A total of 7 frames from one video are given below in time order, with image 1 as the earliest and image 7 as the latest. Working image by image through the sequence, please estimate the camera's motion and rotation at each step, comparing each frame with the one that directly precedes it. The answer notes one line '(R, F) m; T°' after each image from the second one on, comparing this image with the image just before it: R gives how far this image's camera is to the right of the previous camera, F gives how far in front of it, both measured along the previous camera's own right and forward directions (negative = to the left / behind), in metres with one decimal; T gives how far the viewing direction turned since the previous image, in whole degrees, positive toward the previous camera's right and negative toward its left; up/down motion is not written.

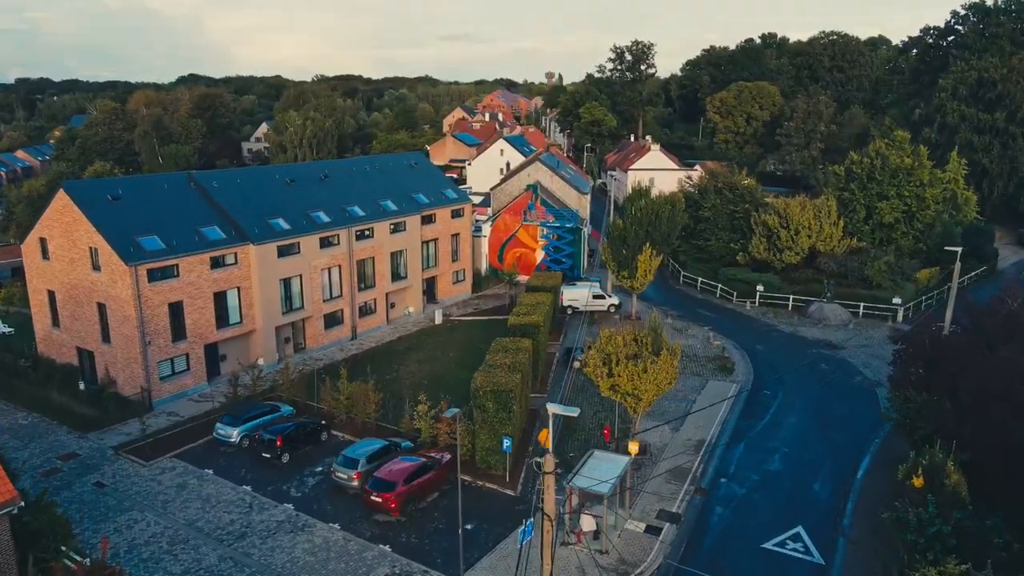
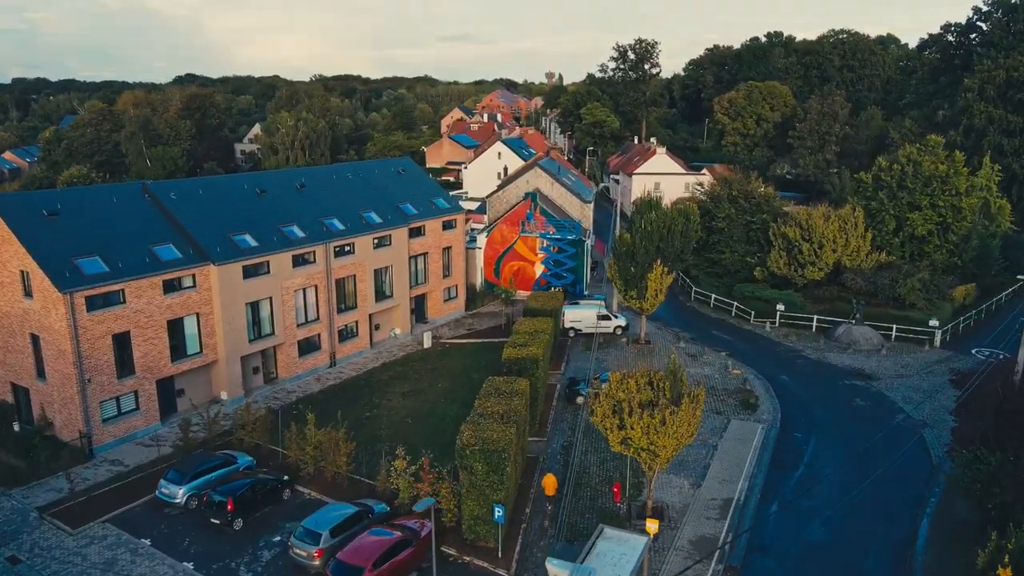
(+0.2, +4.1) m; 0°
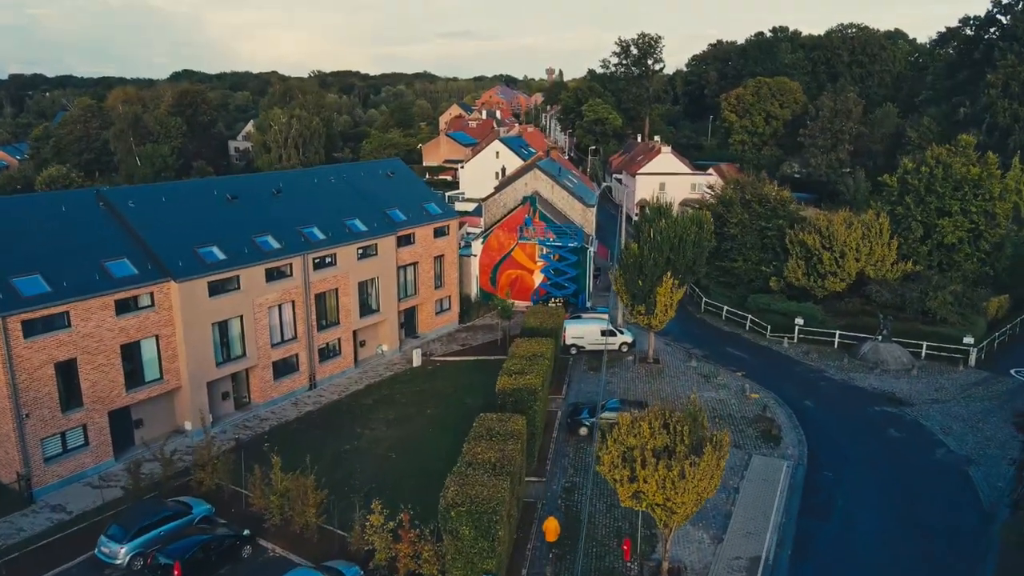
(+0.2, +3.2) m; 0°
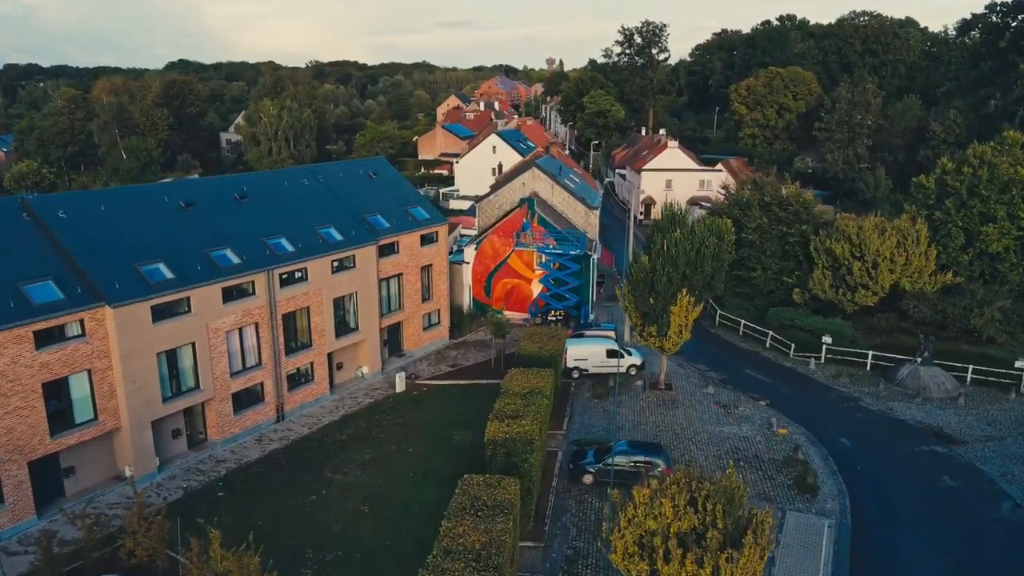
(+0.2, +4.0) m; 0°
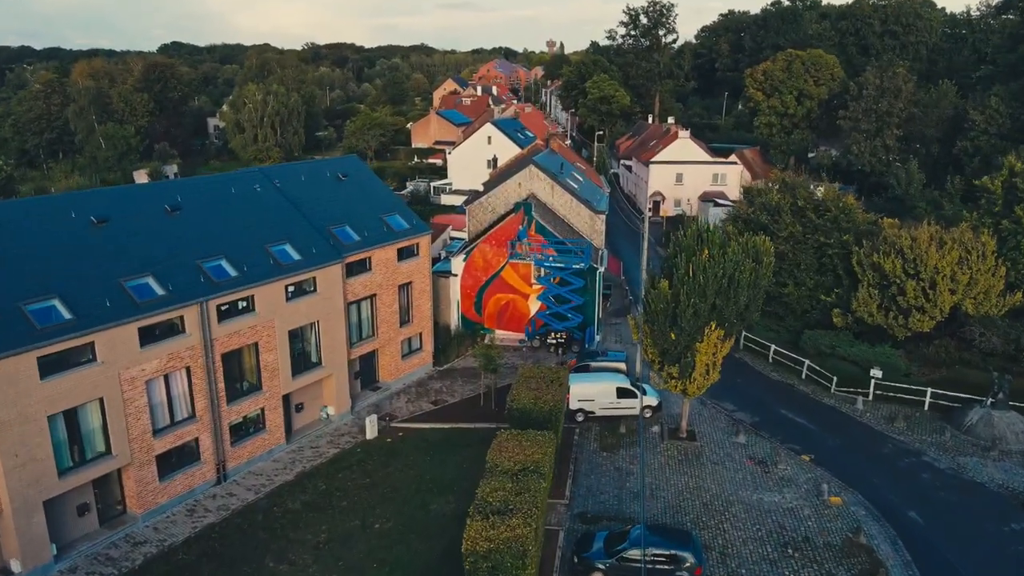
(+0.3, +5.4) m; 0°
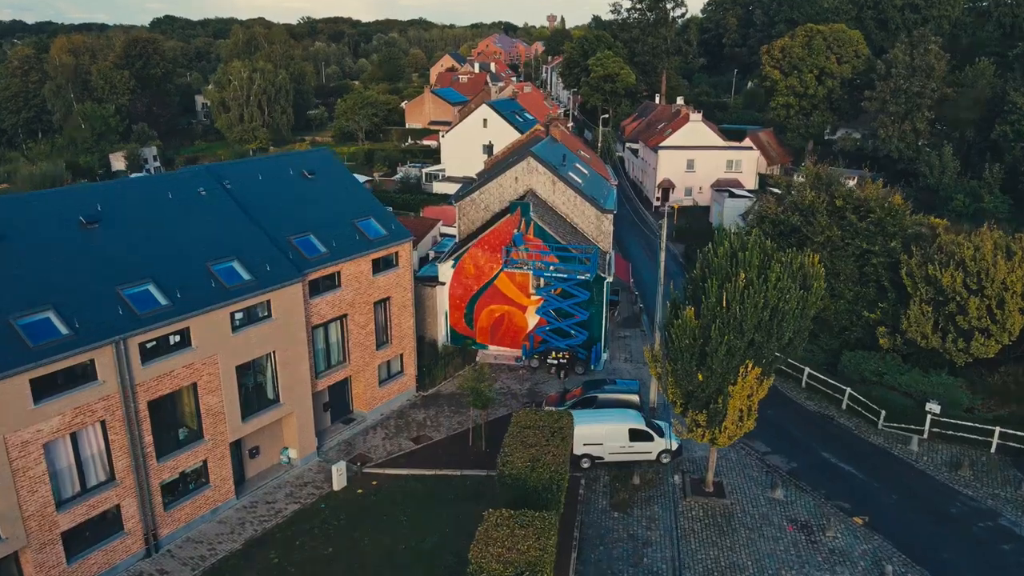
(+0.2, +4.5) m; 0°
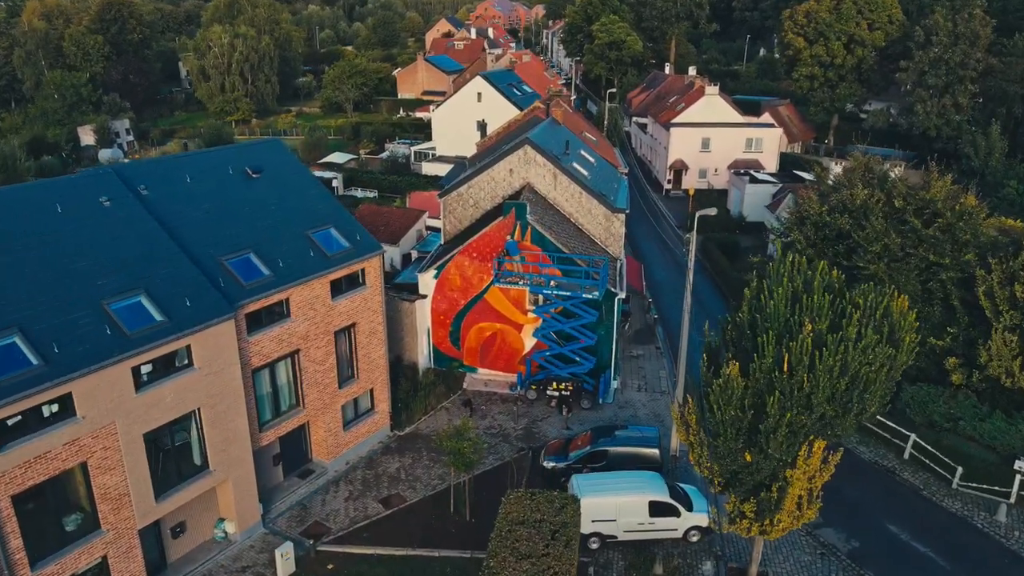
(+0.2, +5.1) m; 0°
